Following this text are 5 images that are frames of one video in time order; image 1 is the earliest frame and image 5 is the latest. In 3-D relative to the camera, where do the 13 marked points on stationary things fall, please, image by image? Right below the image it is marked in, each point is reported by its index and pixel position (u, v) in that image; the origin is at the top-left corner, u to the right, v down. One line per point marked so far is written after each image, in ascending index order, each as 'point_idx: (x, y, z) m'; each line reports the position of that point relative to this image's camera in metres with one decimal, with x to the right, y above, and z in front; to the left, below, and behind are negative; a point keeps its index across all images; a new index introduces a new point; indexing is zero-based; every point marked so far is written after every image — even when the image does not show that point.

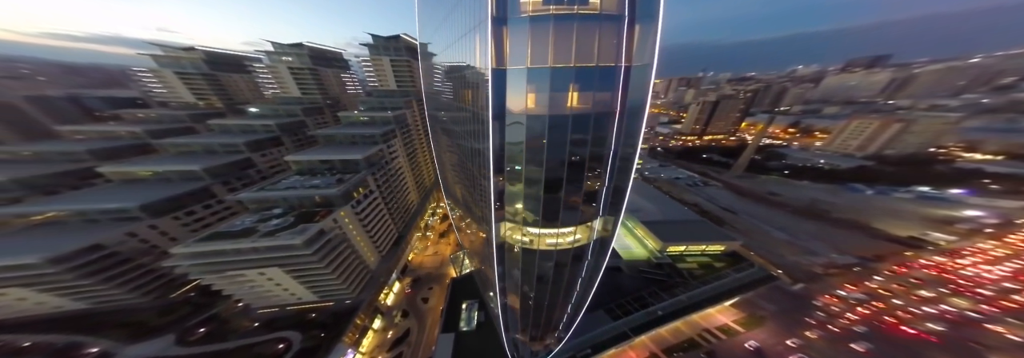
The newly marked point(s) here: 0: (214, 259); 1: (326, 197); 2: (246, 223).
0: (-24.1, -6.4, +15.9) m
1: (-18.8, -1.7, +19.5) m
2: (-23.7, -3.8, +17.6) m
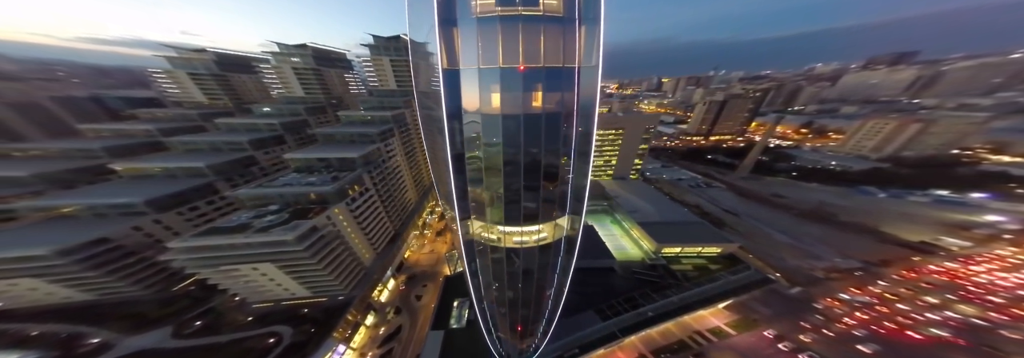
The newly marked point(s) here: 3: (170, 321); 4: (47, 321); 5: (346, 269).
0: (-24.9, -6.2, +16.3) m
1: (-19.4, -1.5, +19.8) m
2: (-24.4, -3.5, +17.9) m
3: (-32.8, -13.6, +18.6) m
4: (-45.1, -13.9, +19.0) m
5: (-17.2, -9.2, +20.1) m
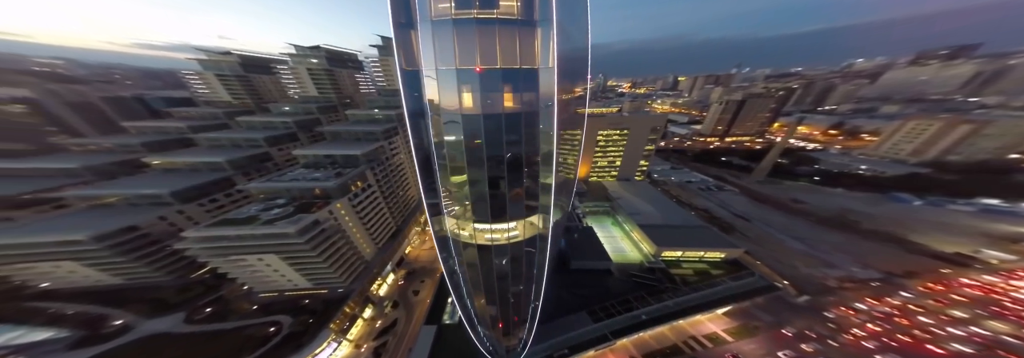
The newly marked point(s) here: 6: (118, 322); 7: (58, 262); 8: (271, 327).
0: (-25.3, -5.7, +17.2) m
1: (-19.7, -1.1, +20.5) m
2: (-24.7, -3.1, +18.8) m
3: (-33.3, -13.0, +19.8) m
4: (-45.6, -13.1, +20.6) m
5: (-17.6, -8.9, +20.8) m
6: (-37.1, -13.7, +18.5) m
7: (-45.9, -8.6, +19.8) m
8: (-21.5, -13.2, +17.3) m
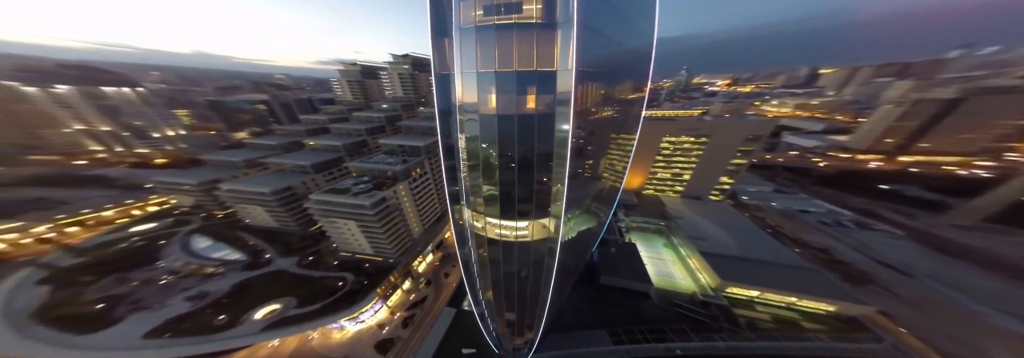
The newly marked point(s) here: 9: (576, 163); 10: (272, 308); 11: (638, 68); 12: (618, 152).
0: (-22.2, -3.4, +23.0) m
1: (-15.5, +0.6, +24.8) m
2: (-21.0, -0.8, +24.4) m
3: (-30.0, -9.8, +27.5) m
4: (-41.6, -8.7, +31.3) m
5: (-14.2, -7.3, +24.6) m
6: (-34.1, -10.1, +27.2) m
7: (-41.7, -4.1, +30.6) m
8: (-19.3, -11.2, +22.2) m
9: (+2.0, +0.5, +6.1) m
10: (-24.5, -13.2, +19.8) m
11: (+7.0, +6.4, +11.1) m
12: (+7.8, +1.9, +14.2) m
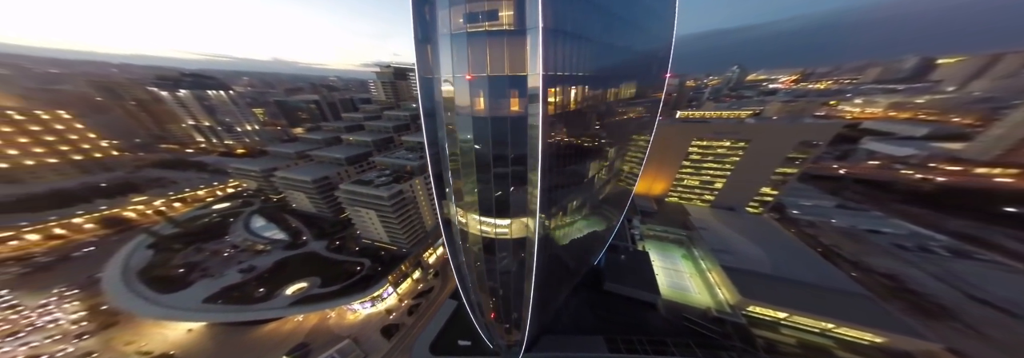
0: (-21.0, -2.4, +25.1) m
1: (-14.0, +1.3, +26.3) m
2: (-19.6, +0.1, +26.4) m
3: (-28.7, -8.6, +30.5) m
4: (-39.8, -6.9, +35.3) m
5: (-13.1, -6.7, +26.0) m
6: (-32.7, -8.7, +30.6) m
7: (-39.7, -2.4, +34.6) m
8: (-18.5, -10.4, +24.1) m
9: (+1.5, +0.4, +6.0) m
10: (-24.1, -12.2, +22.3) m
11: (+7.2, +6.1, +10.5) m
12: (+8.2, +1.6, +13.5) m
